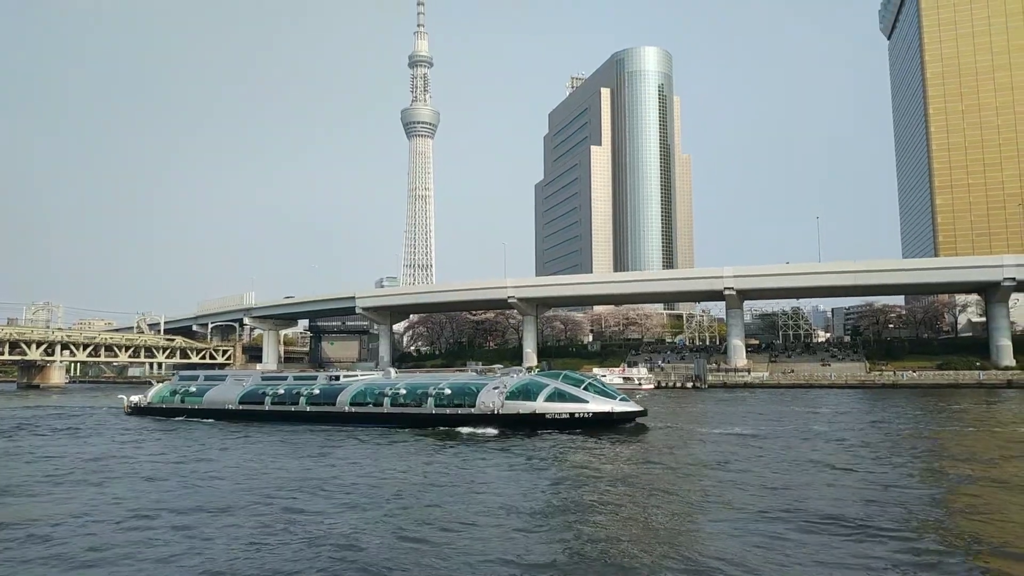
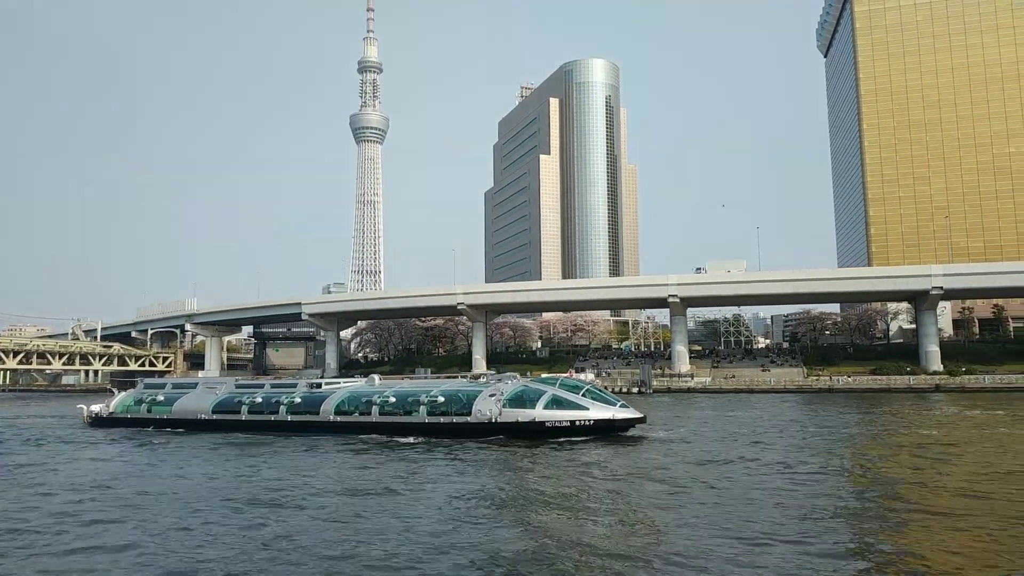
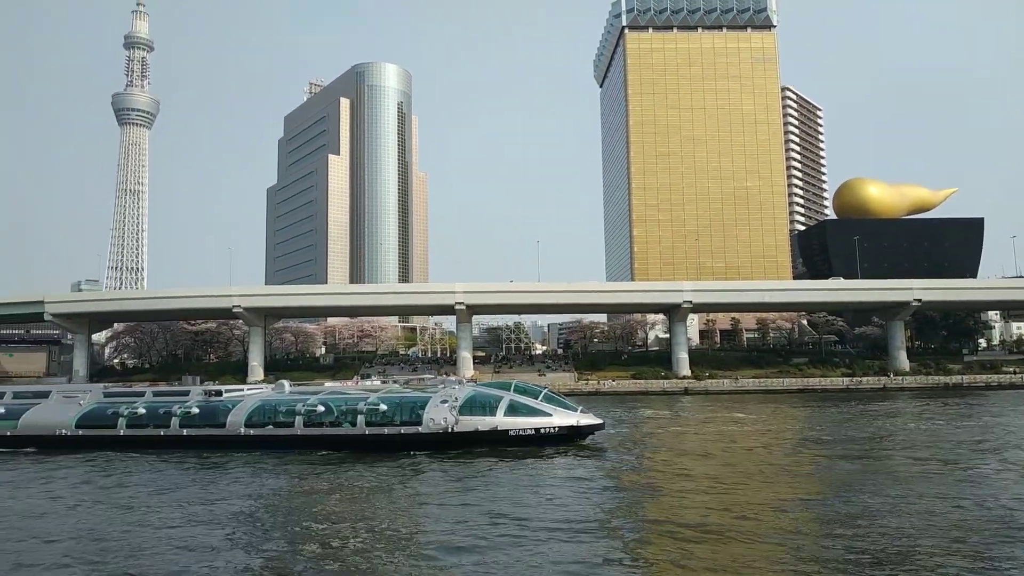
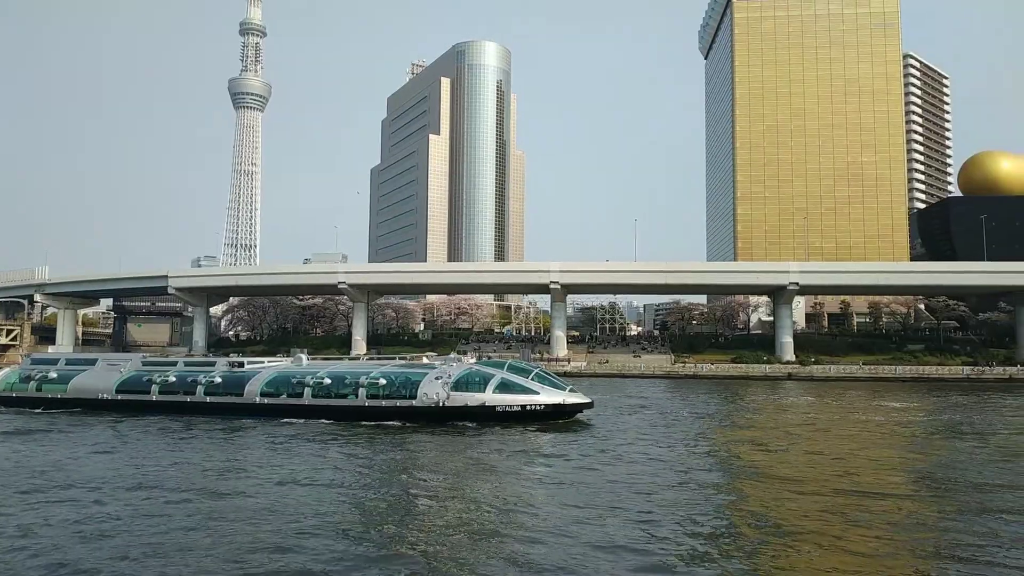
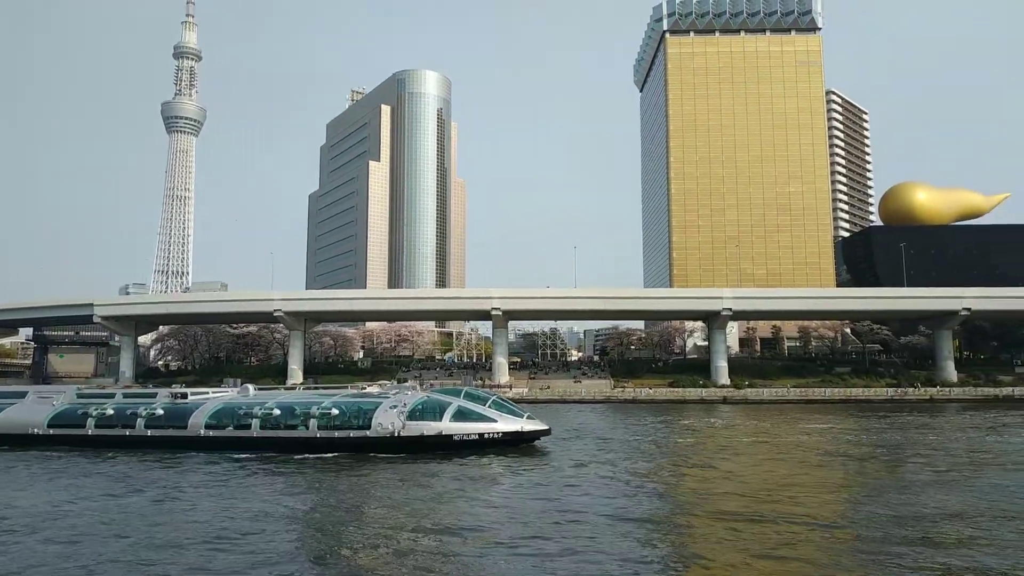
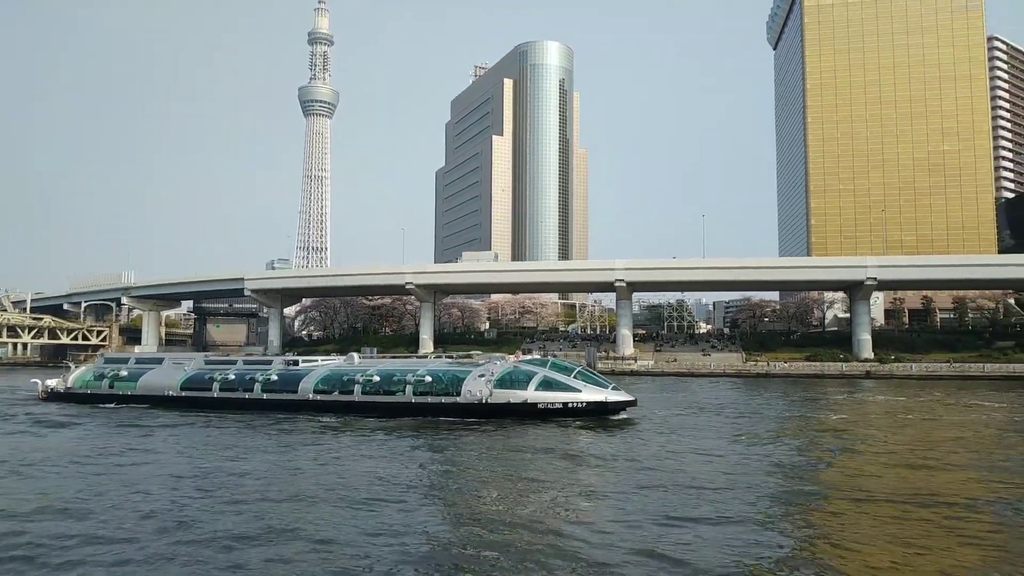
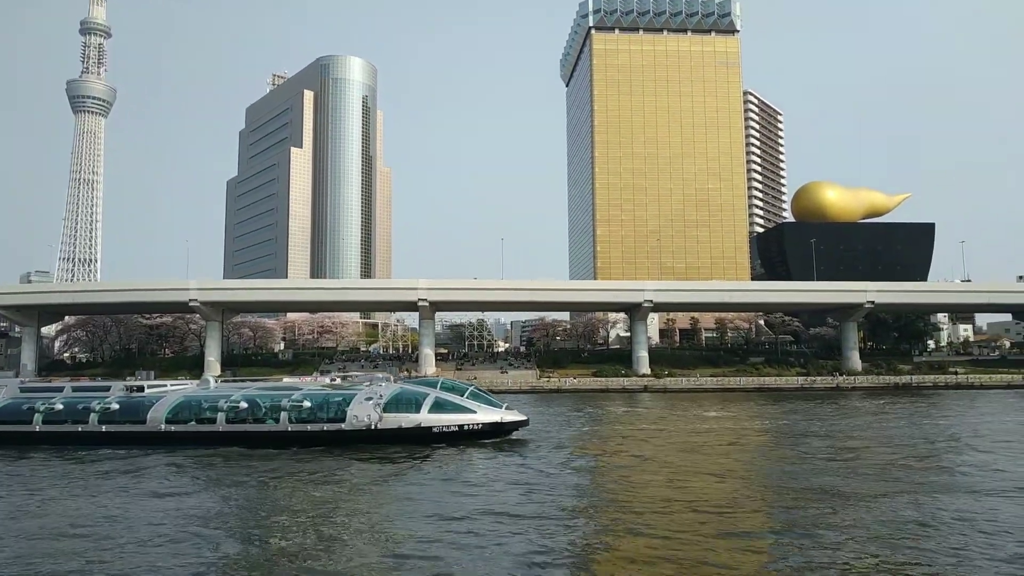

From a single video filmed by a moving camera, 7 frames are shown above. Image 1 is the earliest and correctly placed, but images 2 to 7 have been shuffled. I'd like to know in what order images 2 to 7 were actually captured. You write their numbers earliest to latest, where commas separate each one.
2, 6, 4, 5, 7, 3
